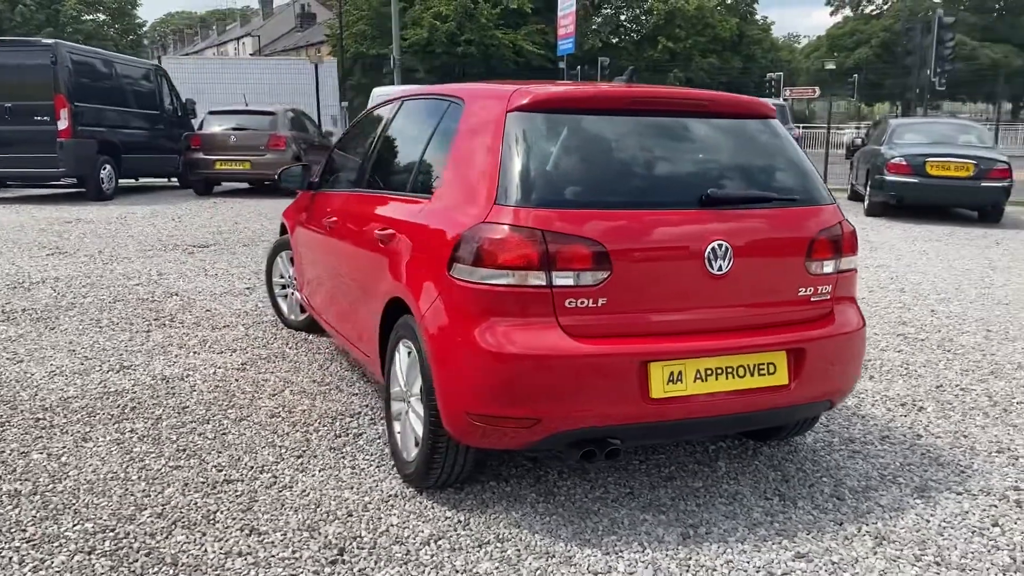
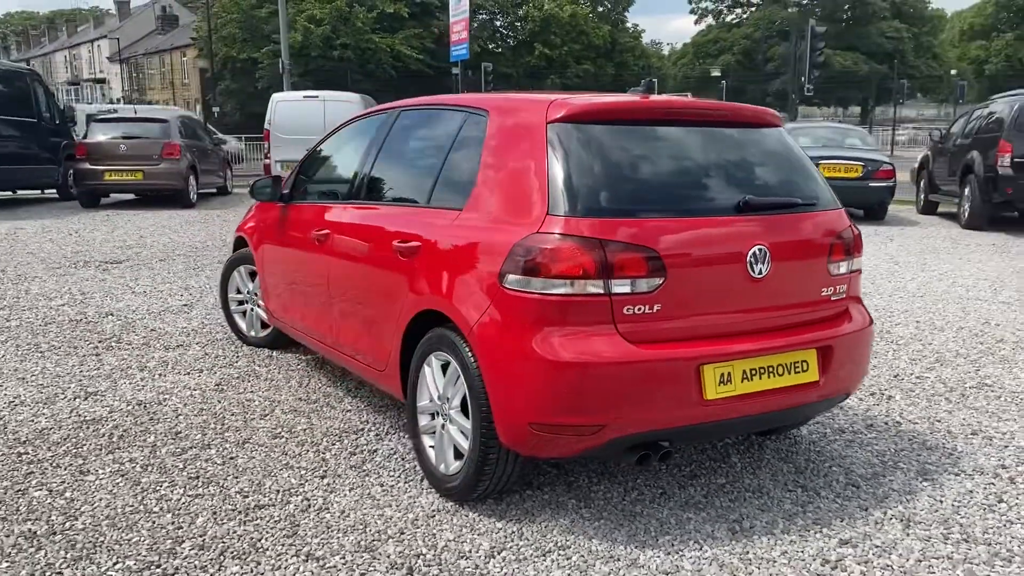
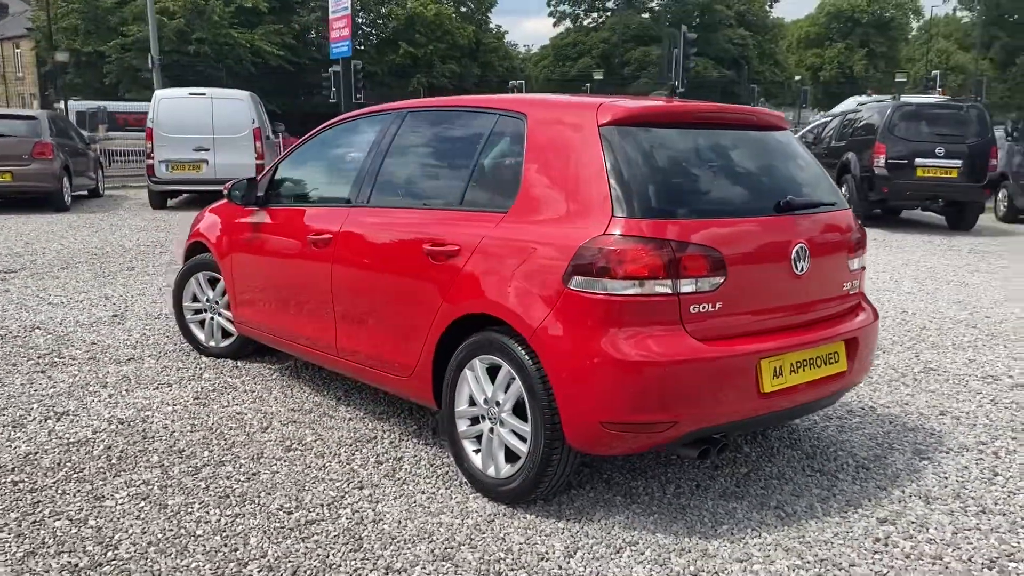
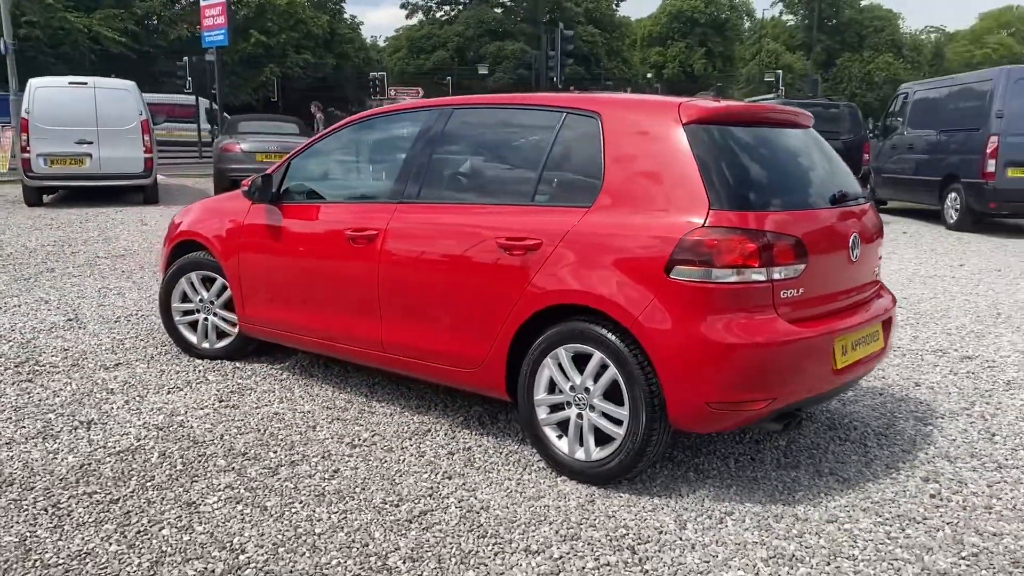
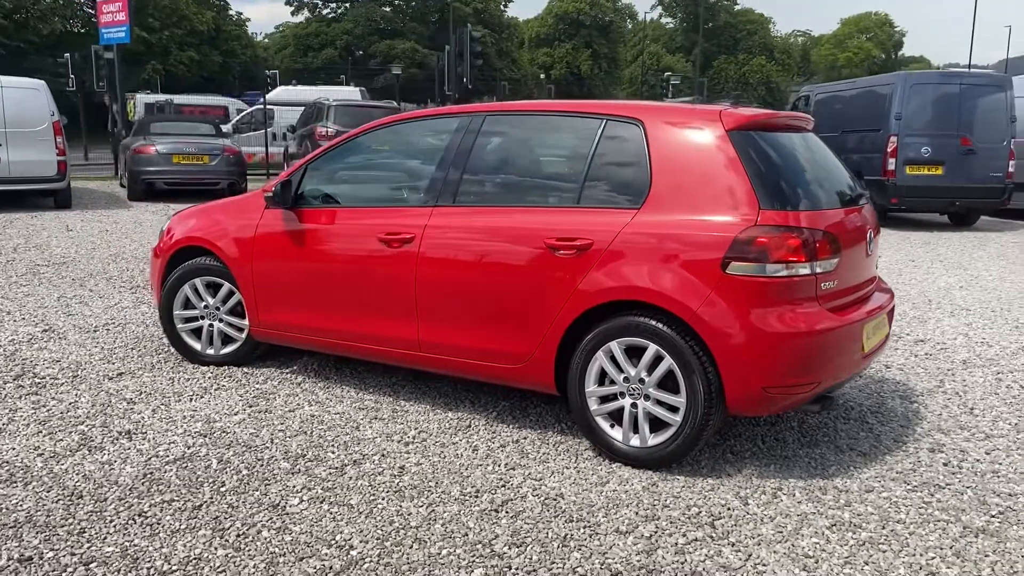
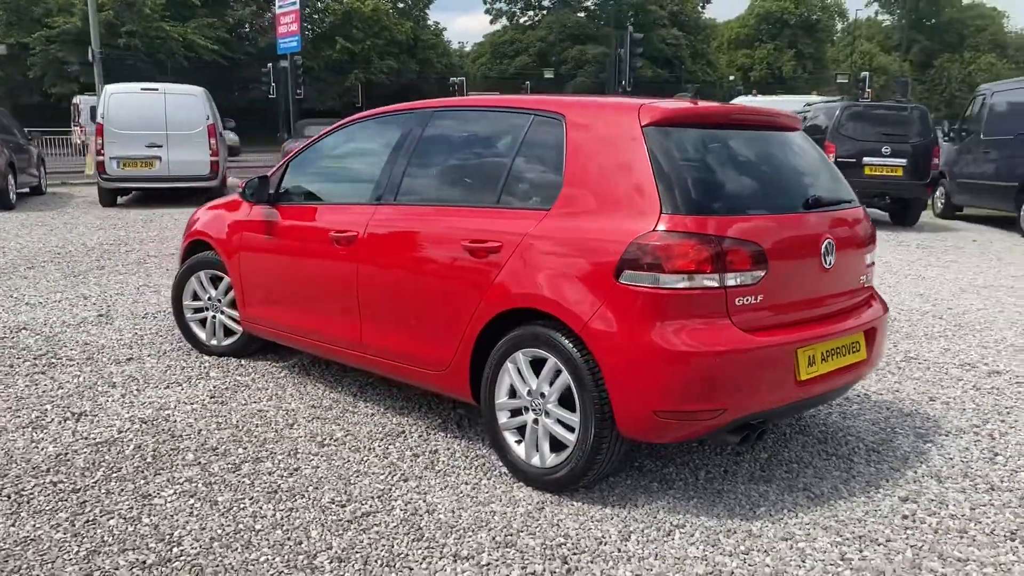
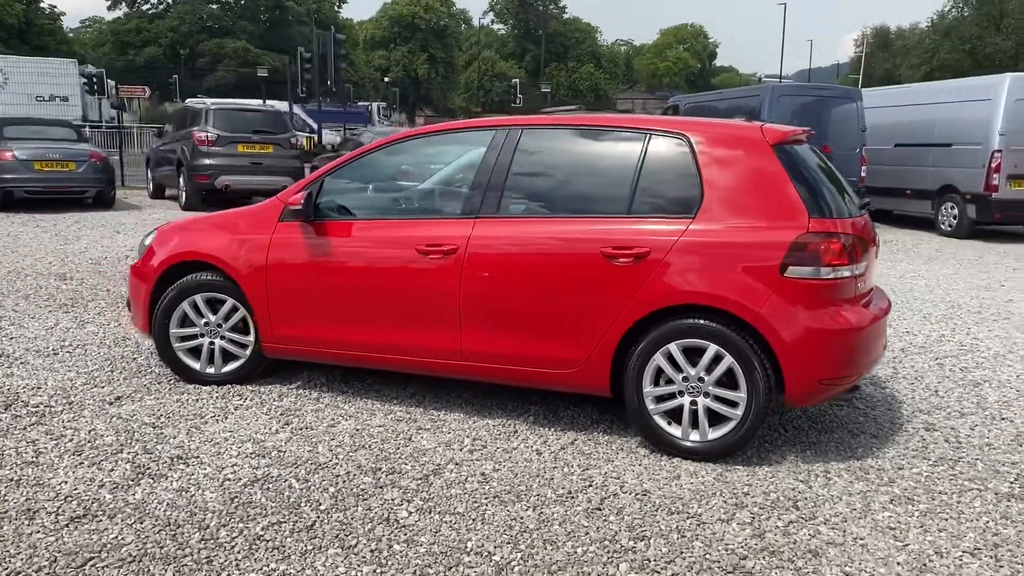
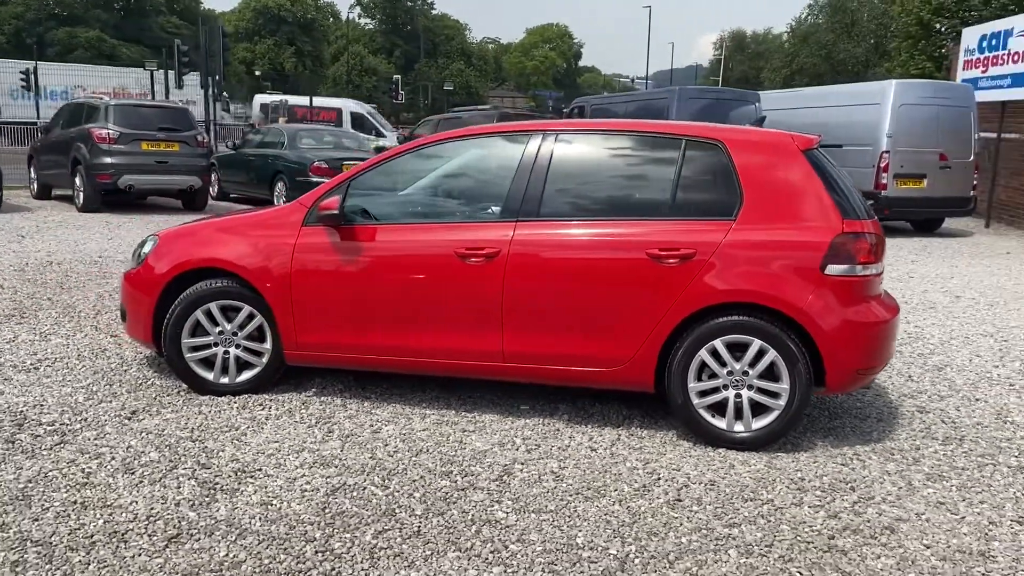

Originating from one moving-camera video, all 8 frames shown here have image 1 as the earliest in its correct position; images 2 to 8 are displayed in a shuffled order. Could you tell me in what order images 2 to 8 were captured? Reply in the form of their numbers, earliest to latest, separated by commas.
2, 3, 6, 4, 5, 7, 8
